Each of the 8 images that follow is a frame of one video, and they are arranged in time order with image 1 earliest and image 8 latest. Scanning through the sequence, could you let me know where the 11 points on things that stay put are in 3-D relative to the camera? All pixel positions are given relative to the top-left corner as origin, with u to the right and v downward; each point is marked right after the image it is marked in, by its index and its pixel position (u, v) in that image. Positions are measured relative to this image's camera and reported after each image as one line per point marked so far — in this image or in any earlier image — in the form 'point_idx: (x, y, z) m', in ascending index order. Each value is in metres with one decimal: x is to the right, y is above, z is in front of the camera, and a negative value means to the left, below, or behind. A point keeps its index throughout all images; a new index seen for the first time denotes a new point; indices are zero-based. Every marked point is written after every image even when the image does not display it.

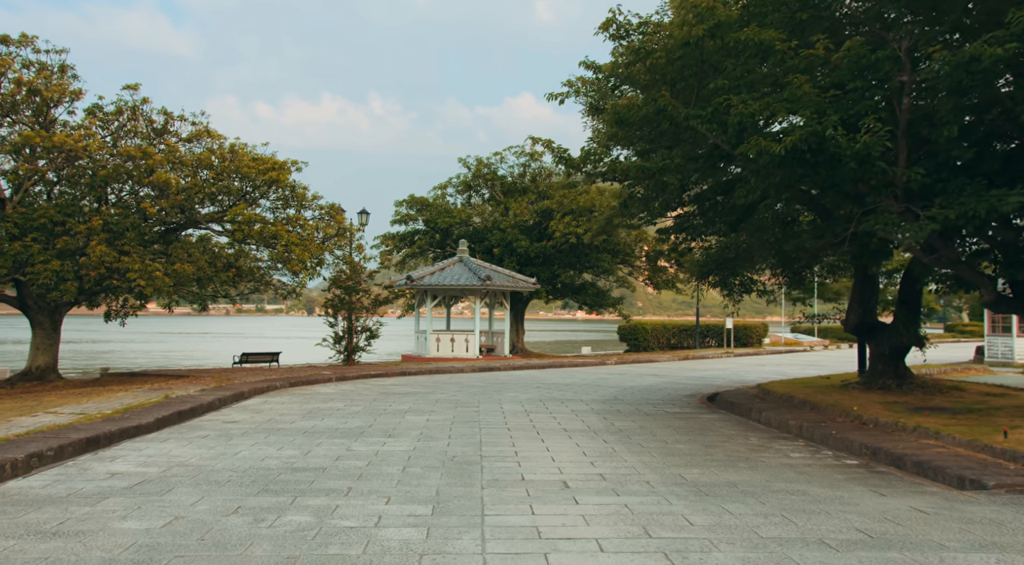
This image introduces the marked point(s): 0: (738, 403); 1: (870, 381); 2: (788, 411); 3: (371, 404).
0: (+4.0, -2.2, +14.8) m
1: (+6.7, -1.9, +15.5) m
2: (+4.4, -2.1, +13.3) m
3: (-2.6, -2.3, +15.3) m
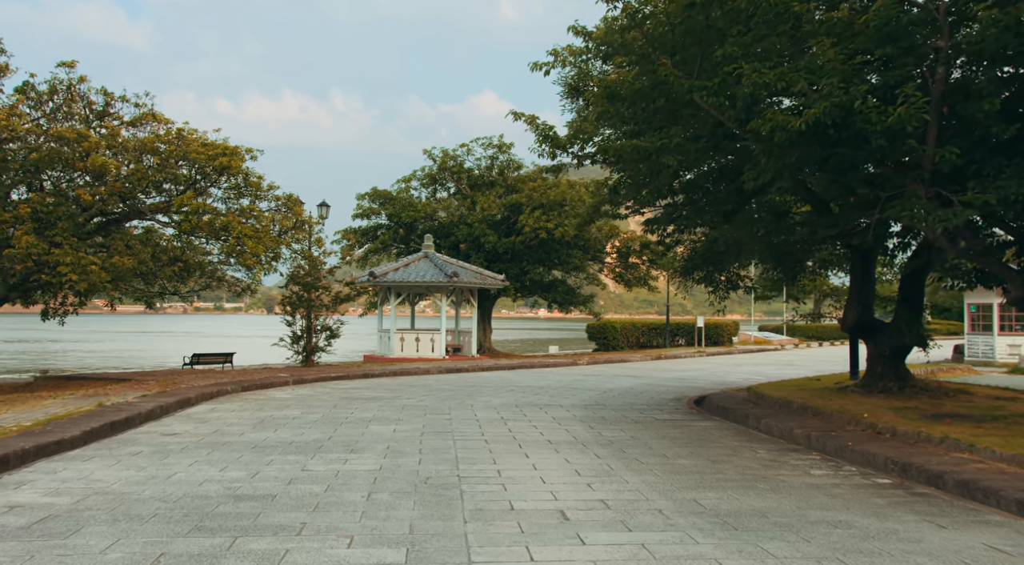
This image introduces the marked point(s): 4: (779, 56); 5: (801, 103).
0: (+3.6, -2.1, +13.7) m
1: (+6.3, -1.8, +14.5) m
2: (+4.1, -2.0, +12.2) m
3: (-3.1, -2.2, +13.9) m
4: (+3.0, +2.5, +9.3) m
5: (+2.9, +1.8, +8.4) m
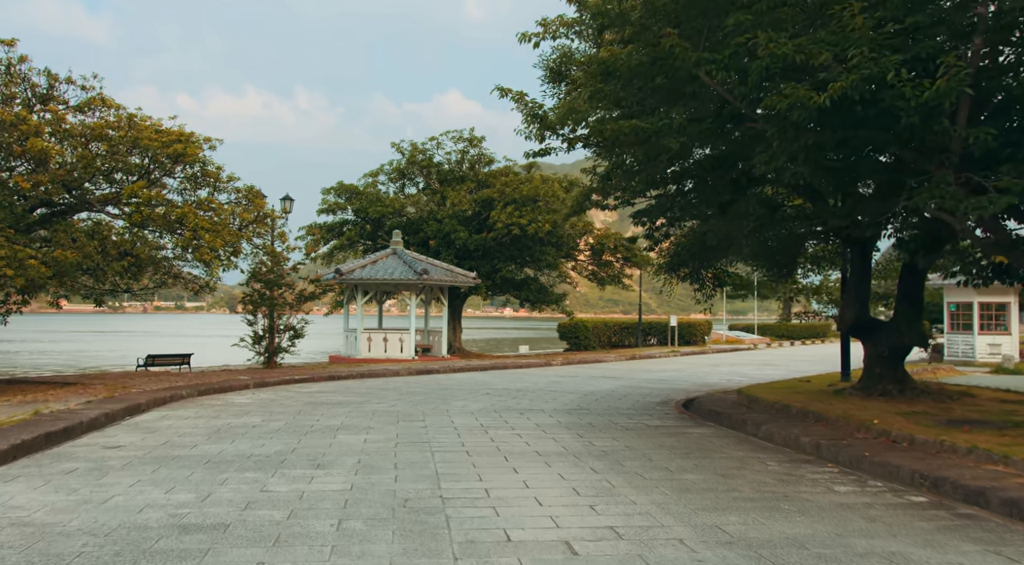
0: (+3.3, -2.0, +12.8) m
1: (+5.9, -1.7, +13.7) m
2: (+3.8, -1.9, +11.3) m
3: (-3.4, -2.1, +12.8) m
4: (+2.9, +2.6, +8.4) m
5: (+2.8, +1.9, +7.5) m
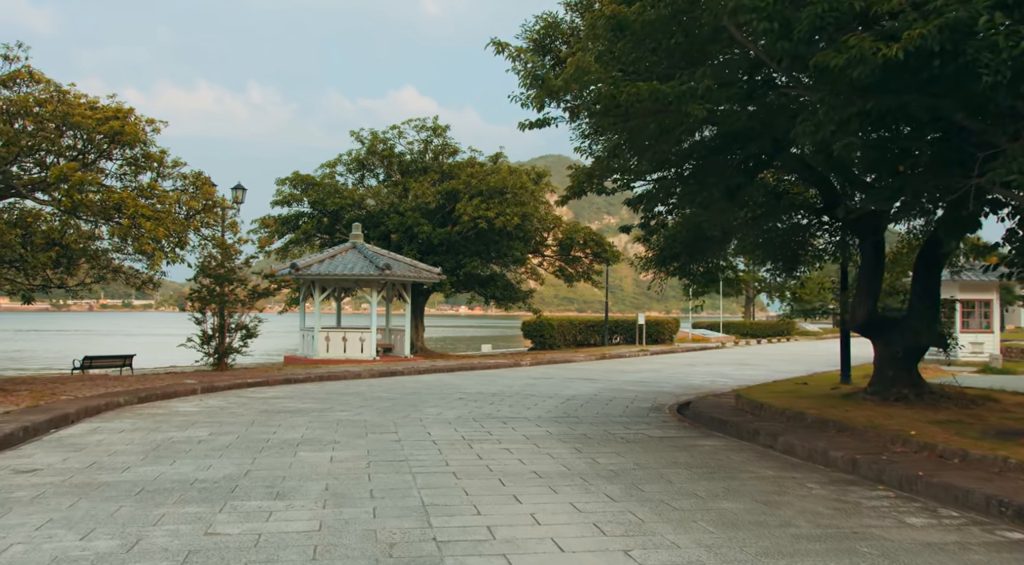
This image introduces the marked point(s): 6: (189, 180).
0: (+3.1, -1.9, +11.6) m
1: (+5.6, -1.6, +12.7) m
2: (+3.7, -1.9, +10.1) m
3: (-3.6, -2.0, +11.2) m
4: (+2.9, +2.7, +7.1) m
5: (+2.9, +1.9, +6.3) m
6: (-7.5, +2.4, +19.2) m
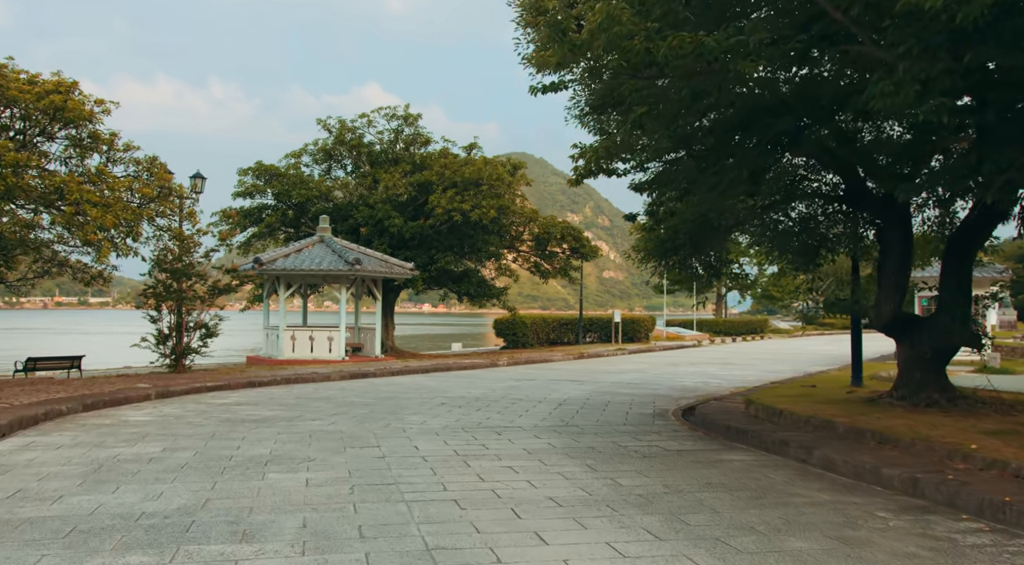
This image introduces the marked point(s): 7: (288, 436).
0: (+3.0, -1.9, +10.4) m
1: (+5.6, -1.6, +11.6) m
2: (+3.7, -1.8, +9.0) m
3: (-3.6, -1.9, +9.8) m
4: (+3.0, +2.7, +6.0) m
5: (+3.1, +2.0, +5.1) m
6: (-7.8, +2.5, +17.5) m
7: (-2.9, -2.0, +10.6) m
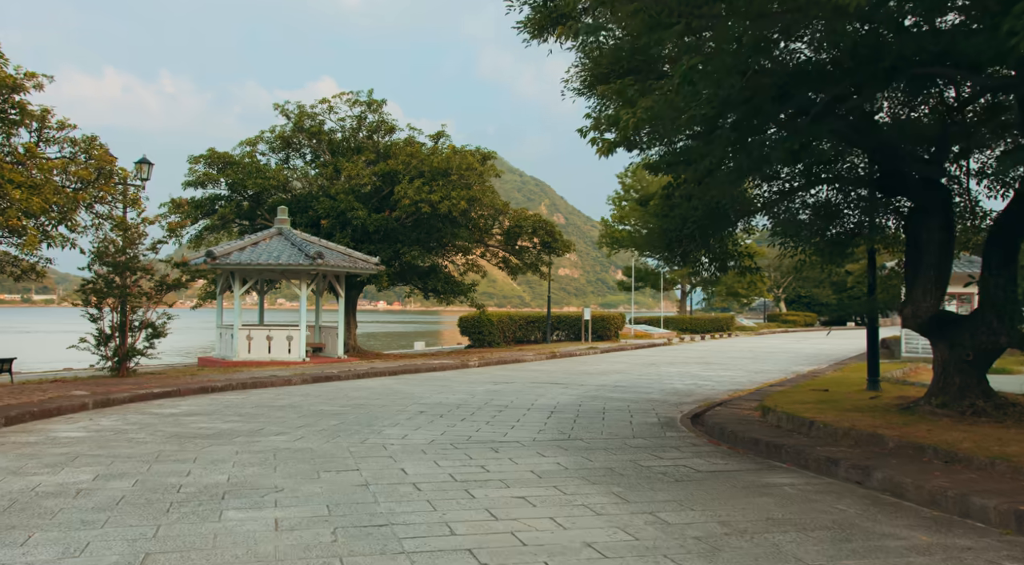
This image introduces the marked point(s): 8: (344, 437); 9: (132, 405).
0: (+3.0, -1.8, +9.1) m
1: (+5.5, -1.5, +10.4) m
2: (+3.8, -1.7, +7.7) m
3: (-3.6, -1.9, +8.1) m
4: (+3.3, +2.8, +4.7) m
5: (+3.4, +2.0, +3.8) m
6: (-8.2, +2.6, +15.6) m
7: (-2.9, -1.9, +9.0) m
8: (-2.1, -1.9, +10.4) m
9: (-6.5, -2.1, +14.2) m
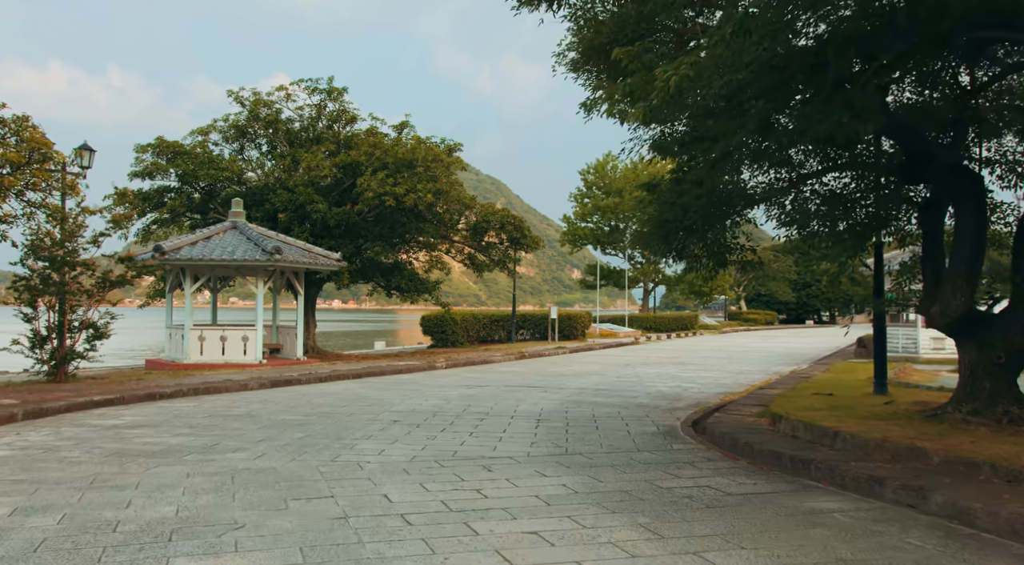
0: (+3.0, -1.8, +8.1) m
1: (+5.4, -1.5, +9.6) m
2: (+3.8, -1.7, +6.8) m
3: (-3.5, -1.8, +6.8) m
4: (+3.5, +2.8, +3.7) m
5: (+3.6, +2.1, +2.8) m
6: (-8.6, +2.7, +14.0) m
7: (-2.9, -1.8, +7.7) m
8: (-2.2, -1.9, +9.1) m
9: (-6.8, -2.0, +12.7) m
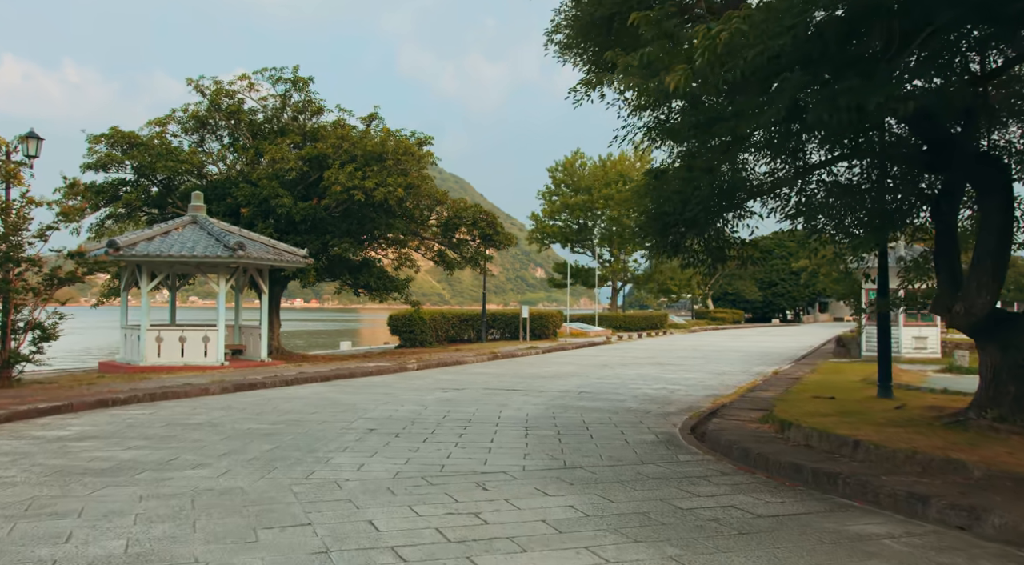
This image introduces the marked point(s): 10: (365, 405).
0: (+3.0, -1.7, +7.4) m
1: (+5.3, -1.4, +8.9) m
2: (+3.8, -1.7, +6.1) m
3: (-3.5, -1.8, +5.8) m
4: (+3.7, +2.8, +3.0) m
5: (+3.8, +2.1, +2.1) m
6: (-8.8, +2.7, +12.8) m
7: (-2.9, -1.8, +6.7) m
8: (-2.3, -1.8, +8.2) m
9: (-7.0, -2.0, +11.6) m
10: (-2.4, -2.0, +13.8) m
